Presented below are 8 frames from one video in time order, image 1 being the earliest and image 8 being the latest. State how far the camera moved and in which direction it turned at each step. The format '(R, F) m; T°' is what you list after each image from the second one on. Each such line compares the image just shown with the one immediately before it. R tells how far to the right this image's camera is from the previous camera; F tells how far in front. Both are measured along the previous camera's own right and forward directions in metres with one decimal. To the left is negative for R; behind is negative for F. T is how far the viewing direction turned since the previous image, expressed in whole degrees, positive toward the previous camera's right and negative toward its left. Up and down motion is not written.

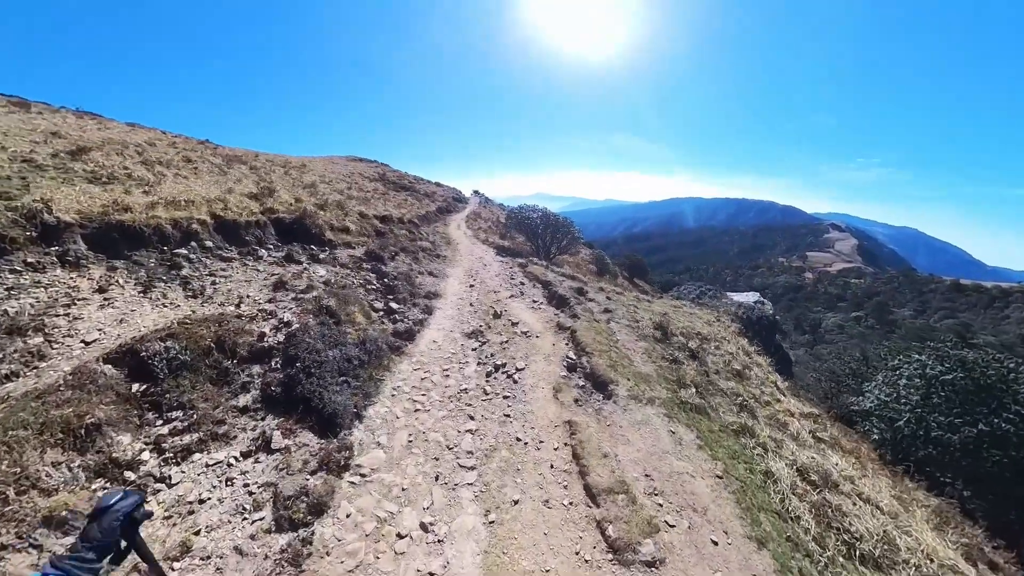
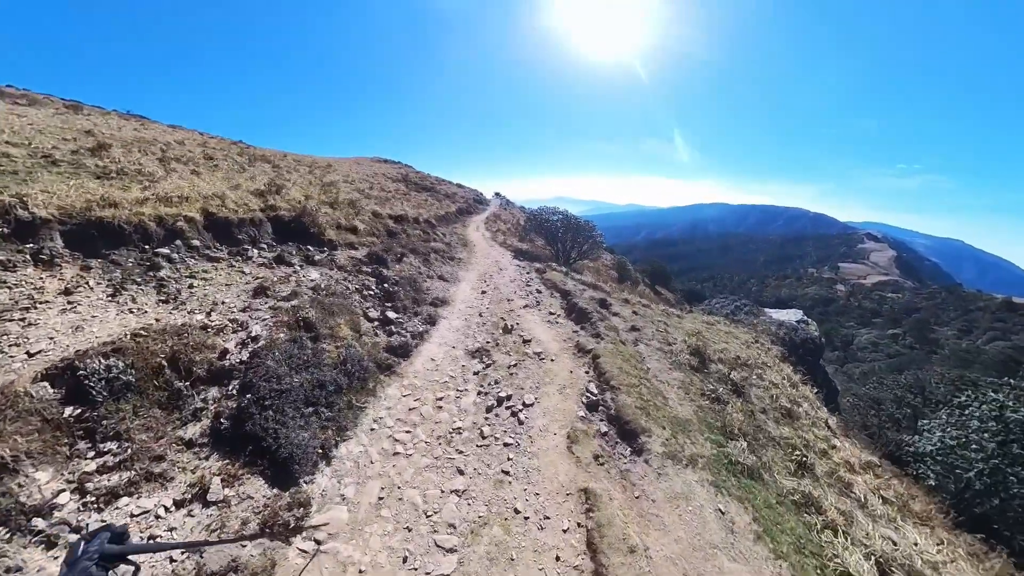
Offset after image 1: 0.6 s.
(+0.4, +2.3) m; -3°
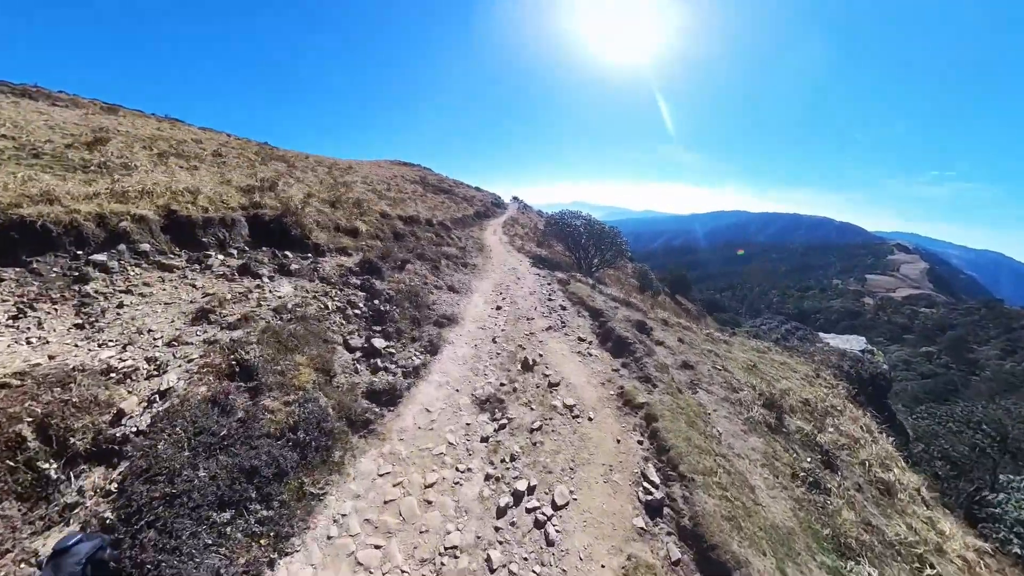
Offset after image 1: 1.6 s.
(-0.3, +3.7) m; -3°
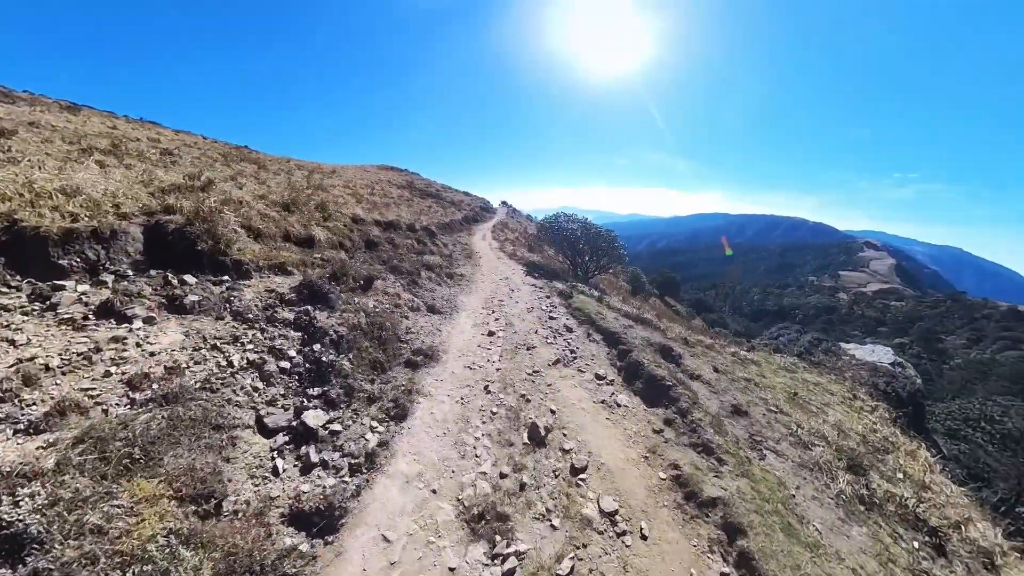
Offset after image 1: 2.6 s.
(-0.3, +3.9) m; +2°
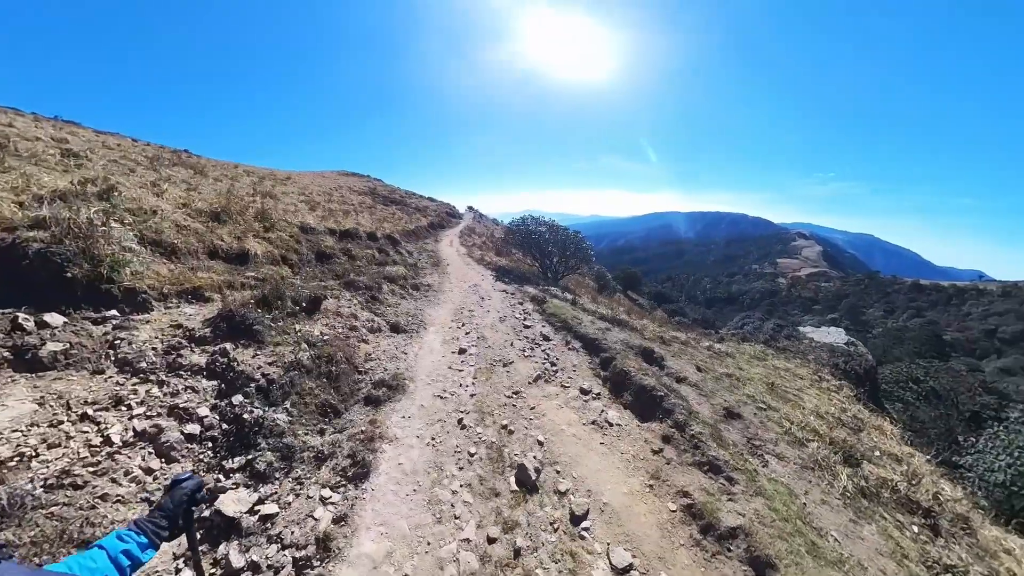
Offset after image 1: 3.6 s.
(-0.1, +1.4) m; +6°
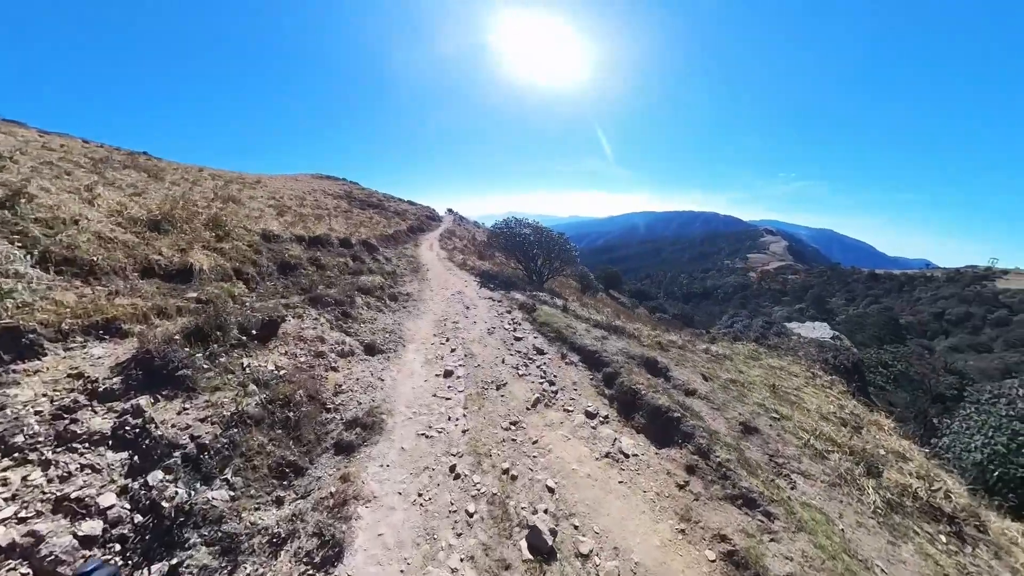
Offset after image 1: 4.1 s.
(-0.3, +1.4) m; +3°
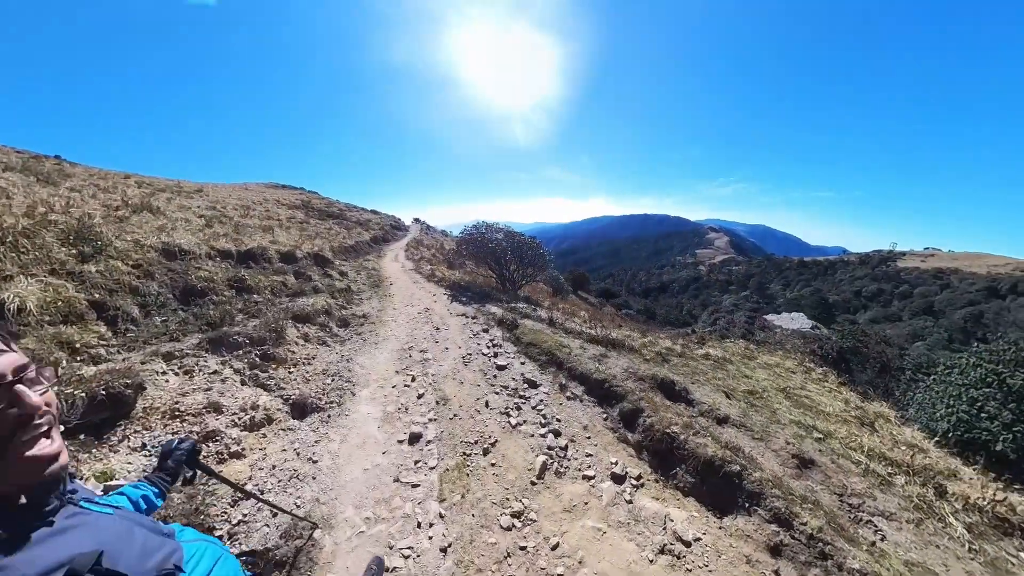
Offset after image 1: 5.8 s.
(-0.4, +3.1) m; +6°
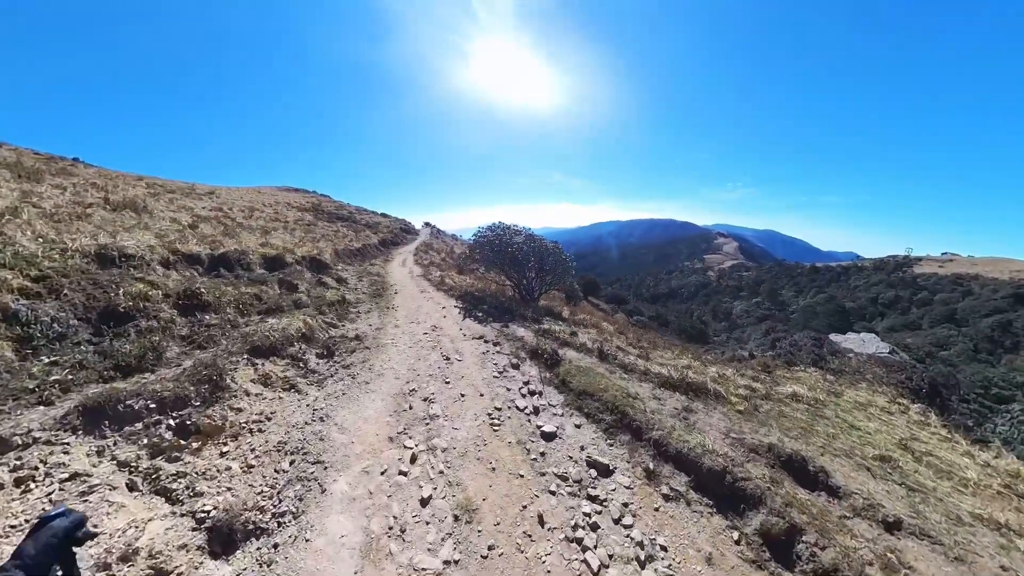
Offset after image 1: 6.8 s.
(-1.3, +3.9) m; -1°
